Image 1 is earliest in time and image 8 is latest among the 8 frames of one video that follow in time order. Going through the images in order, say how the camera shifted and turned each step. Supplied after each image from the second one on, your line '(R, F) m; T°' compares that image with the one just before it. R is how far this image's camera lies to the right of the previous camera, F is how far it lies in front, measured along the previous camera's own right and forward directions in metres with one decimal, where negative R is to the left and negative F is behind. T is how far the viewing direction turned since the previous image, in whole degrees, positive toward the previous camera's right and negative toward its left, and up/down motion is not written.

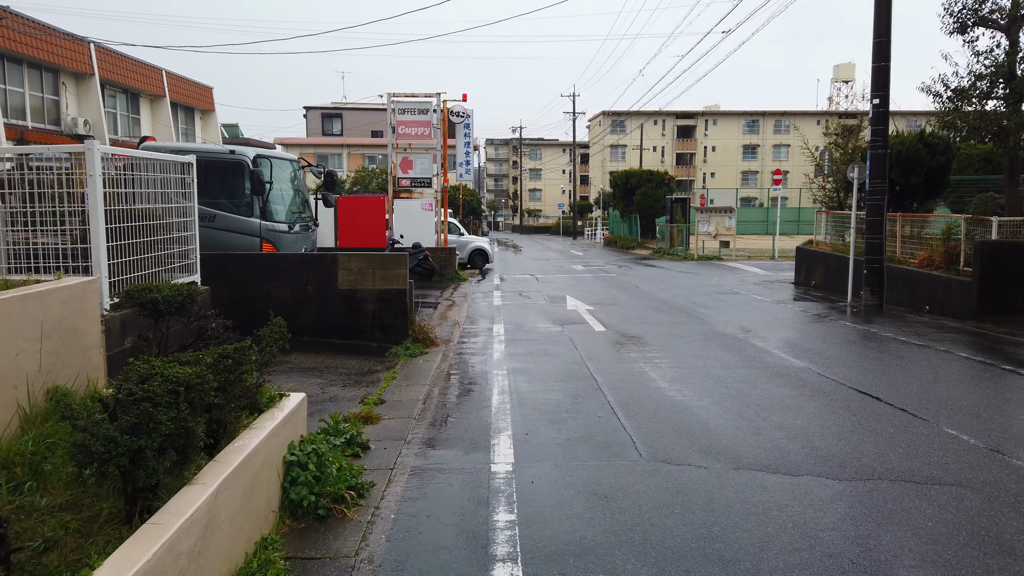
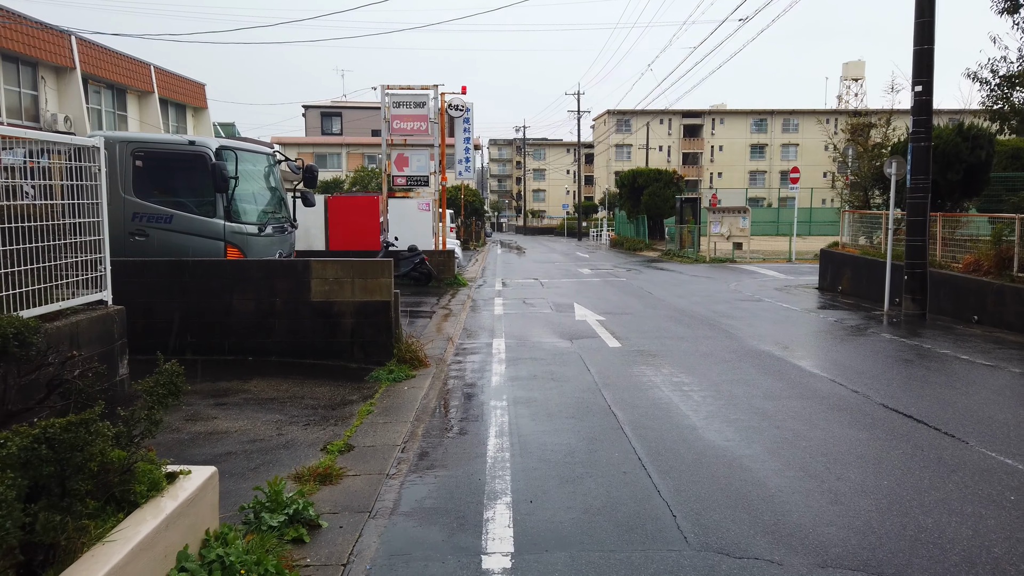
(0.0, +1.4) m; 0°
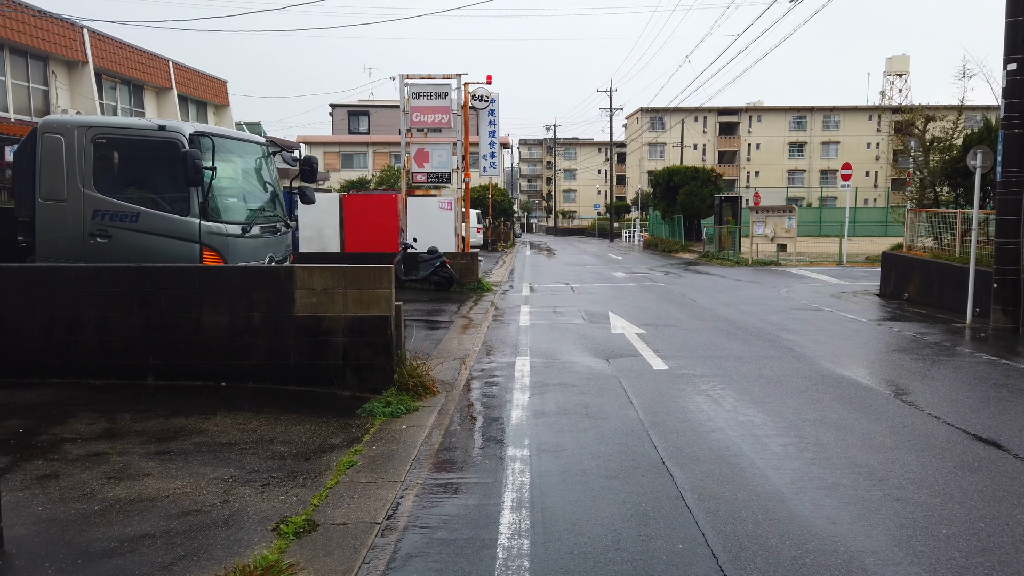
(0.0, +1.5) m; -2°
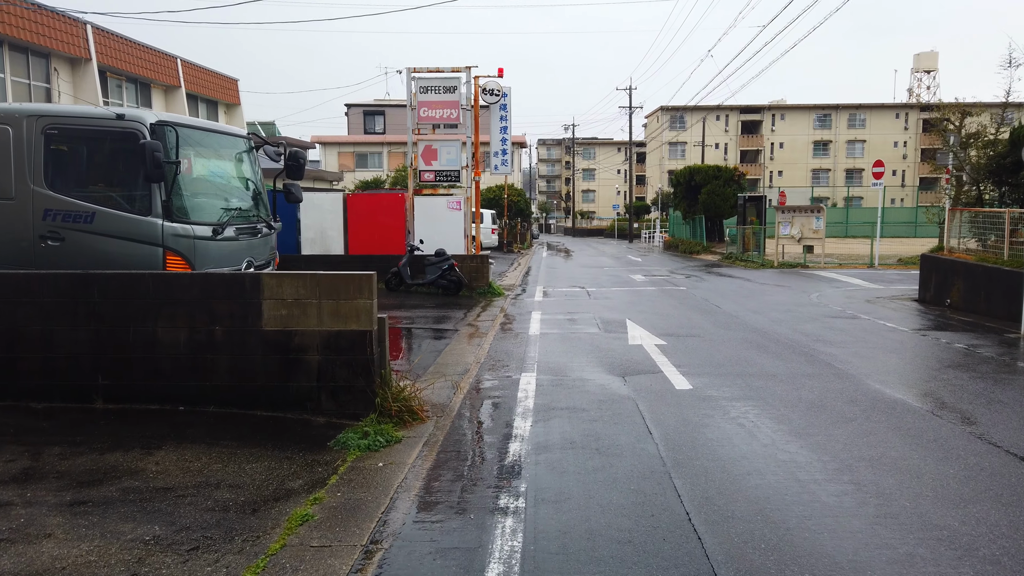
(+0.2, +1.0) m; -1°
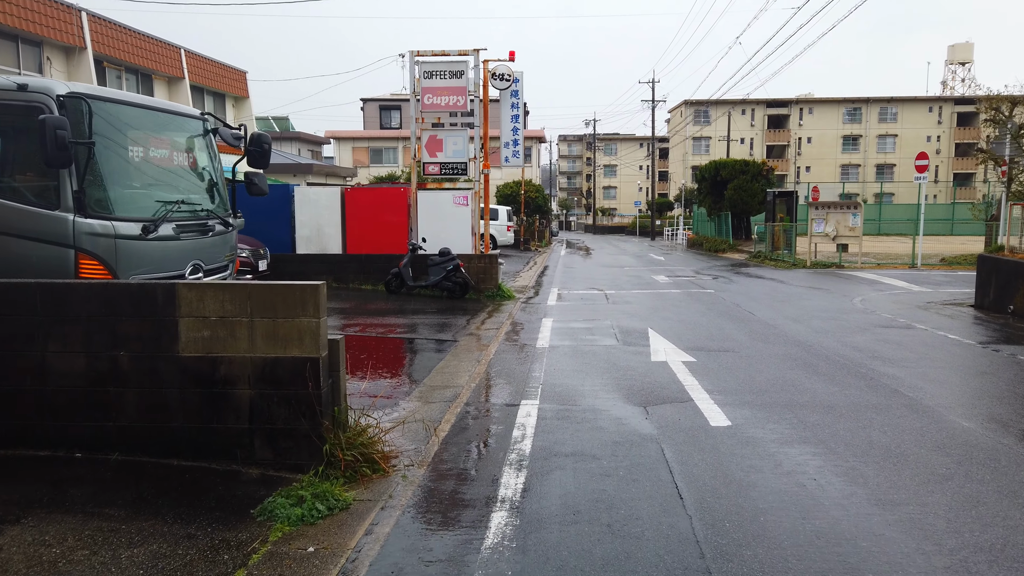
(+0.2, +1.4) m; -2°
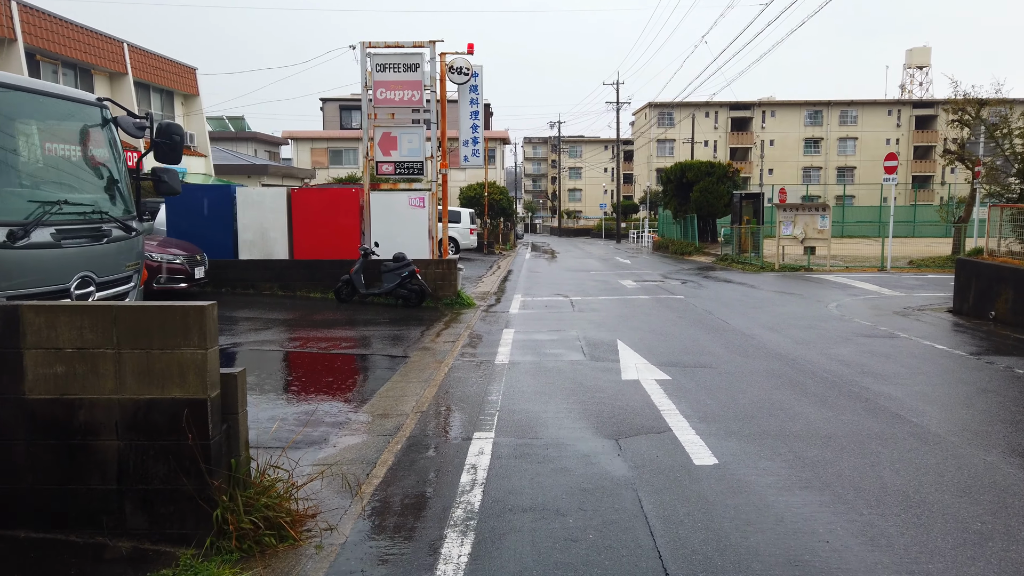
(+0.1, +0.9) m; +3°
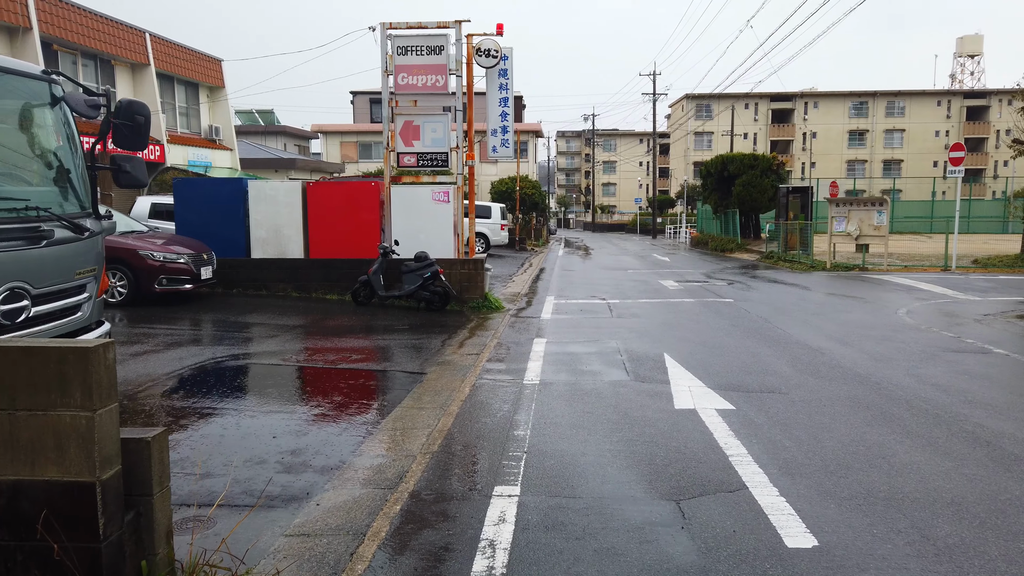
(0.0, +1.2) m; -2°
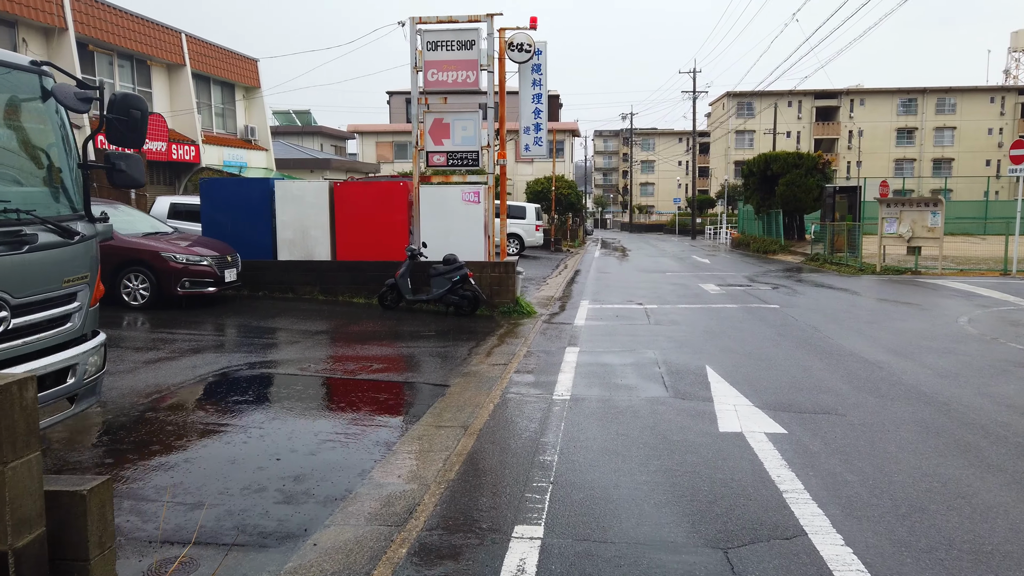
(+0.1, +0.6) m; -3°
